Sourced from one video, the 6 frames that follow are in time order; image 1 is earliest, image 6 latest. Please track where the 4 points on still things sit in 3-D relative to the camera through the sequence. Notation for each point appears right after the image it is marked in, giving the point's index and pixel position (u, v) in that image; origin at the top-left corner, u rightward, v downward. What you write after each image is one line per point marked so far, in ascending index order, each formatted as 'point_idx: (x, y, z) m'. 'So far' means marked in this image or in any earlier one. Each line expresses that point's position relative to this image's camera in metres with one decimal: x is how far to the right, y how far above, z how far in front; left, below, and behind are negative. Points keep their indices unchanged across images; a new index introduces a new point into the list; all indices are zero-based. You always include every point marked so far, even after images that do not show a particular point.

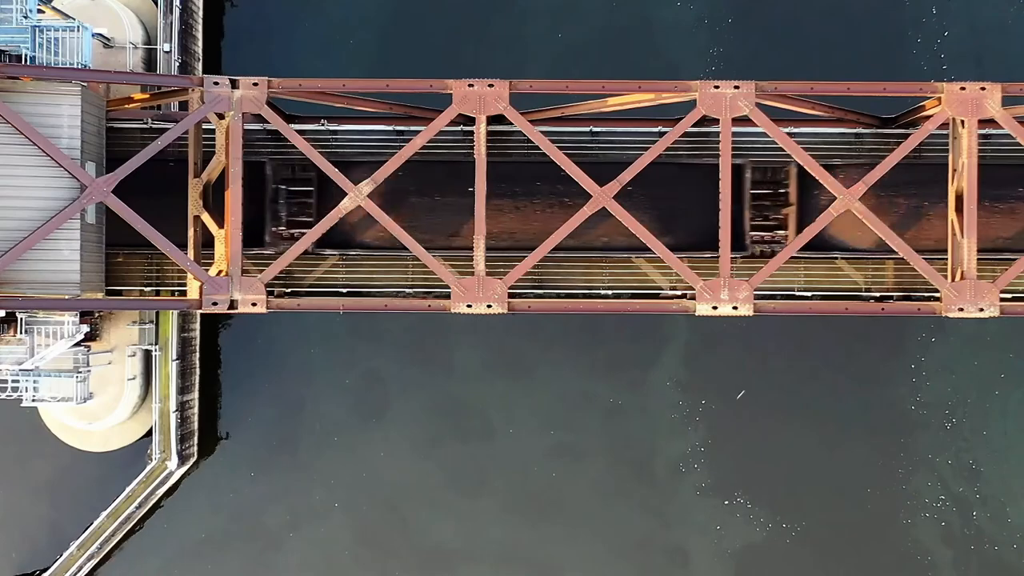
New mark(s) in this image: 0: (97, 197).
0: (-6.6, +1.4, +11.0) m
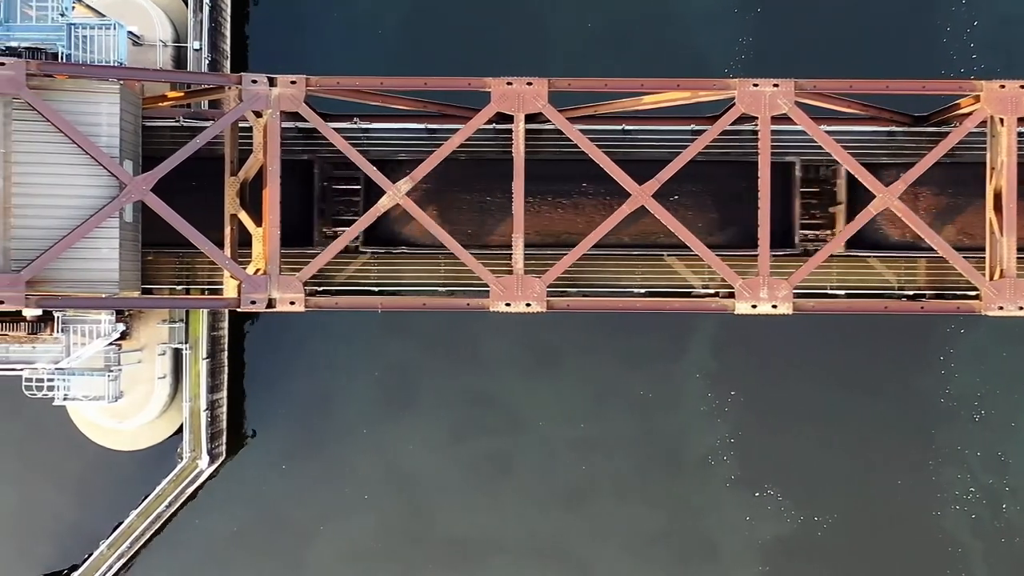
0: (-6.0, +1.5, +10.9) m
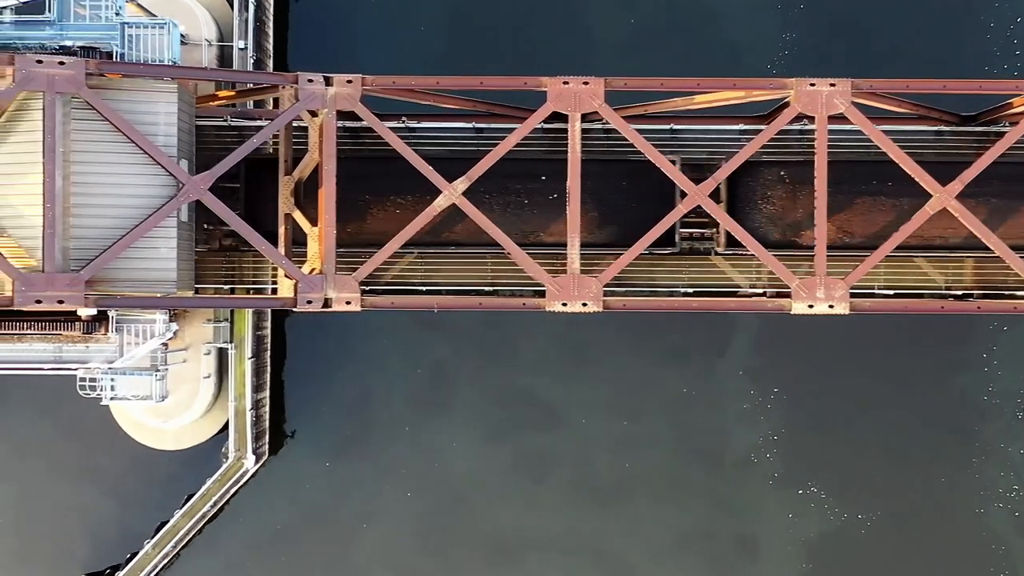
0: (-5.0, +1.5, +10.9) m
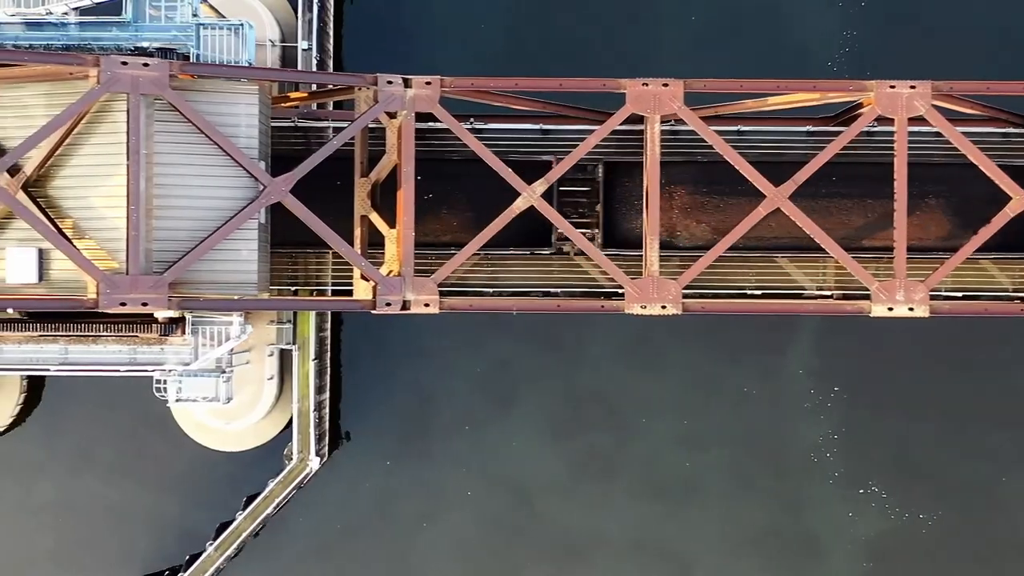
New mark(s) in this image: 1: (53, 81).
0: (-3.7, +1.4, +10.9) m
1: (-7.5, +3.4, +11.3) m
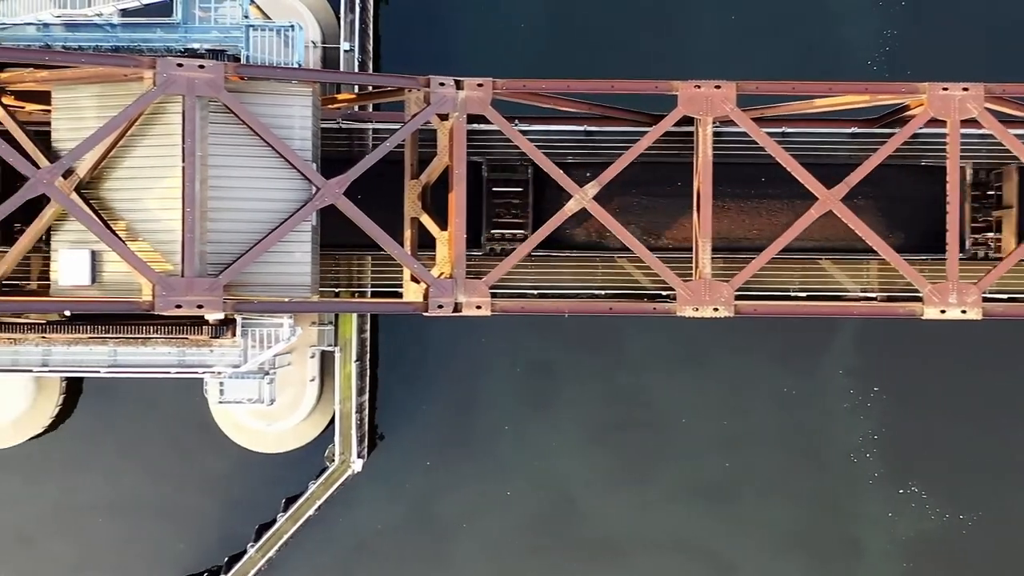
0: (-2.8, +1.4, +10.9) m
1: (-6.6, +3.3, +11.3) m
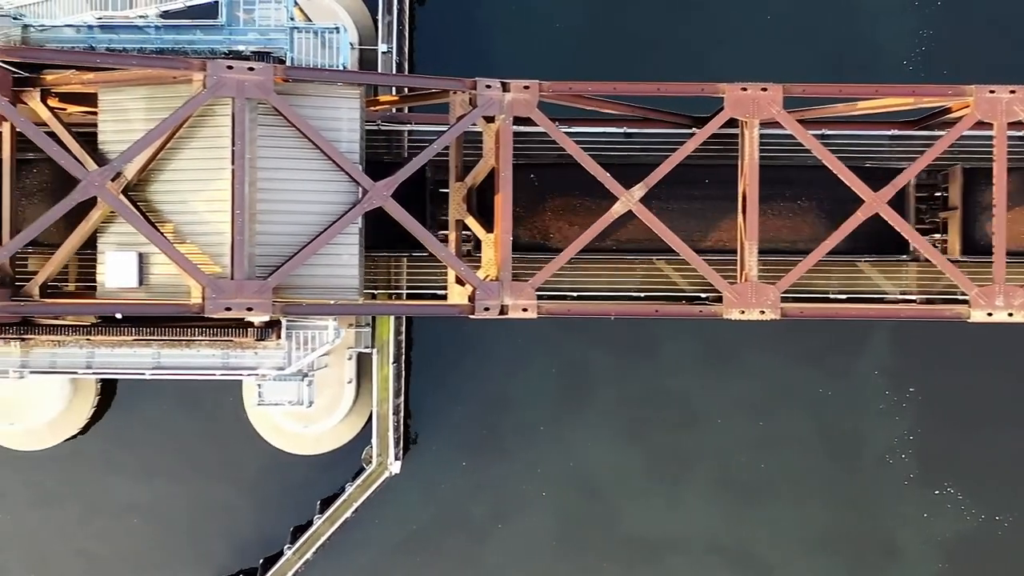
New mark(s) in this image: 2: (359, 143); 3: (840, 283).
0: (-2.0, +1.4, +10.9) m
1: (-5.8, +3.3, +11.3) m
2: (-2.6, +2.4, +11.6) m
3: (+6.6, +0.1, +14.0) m
